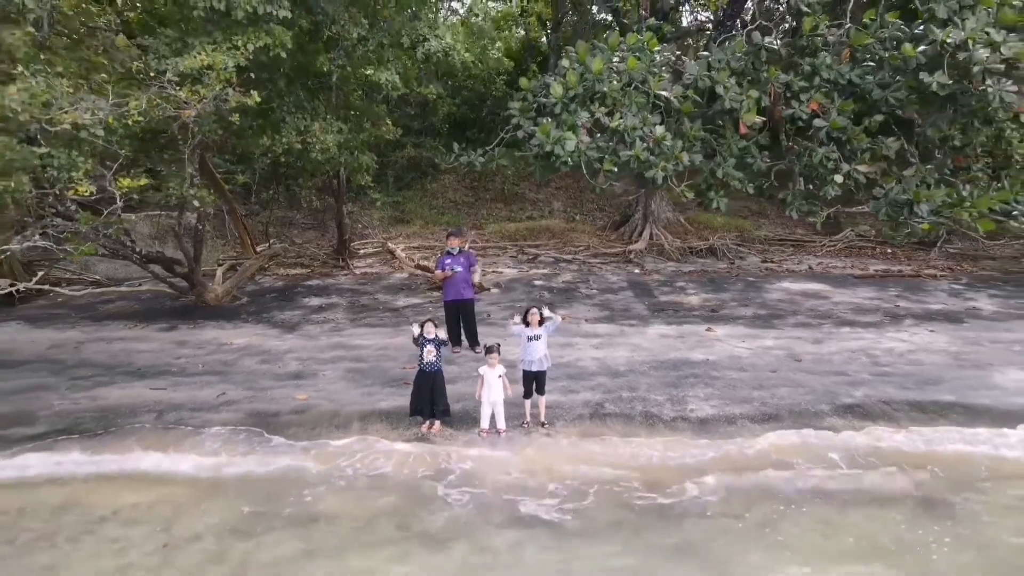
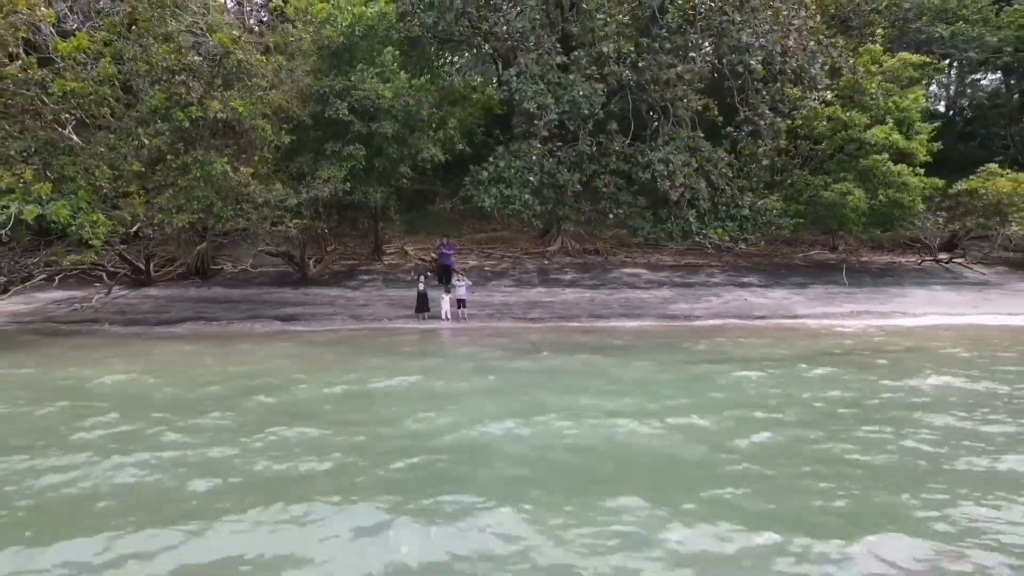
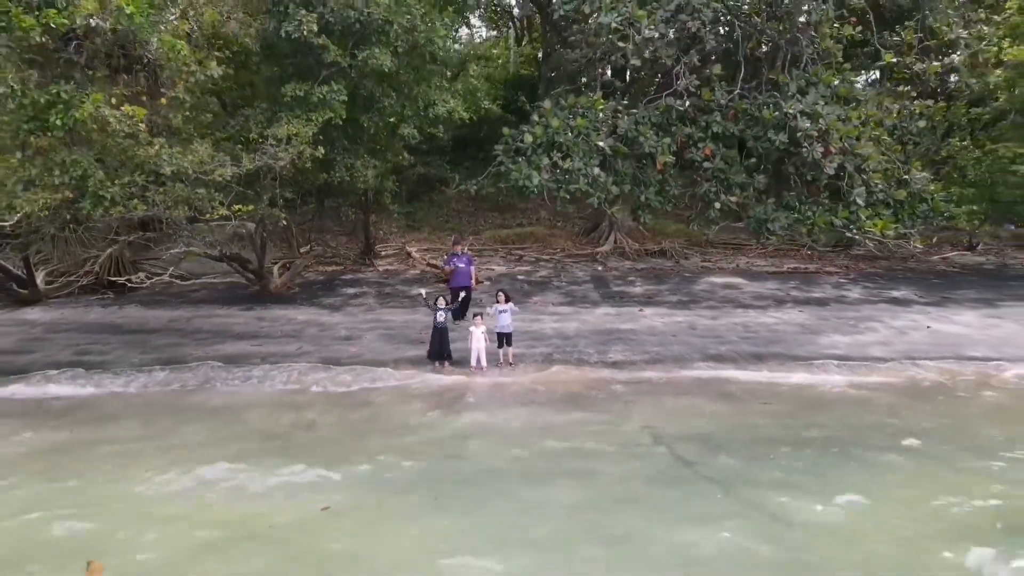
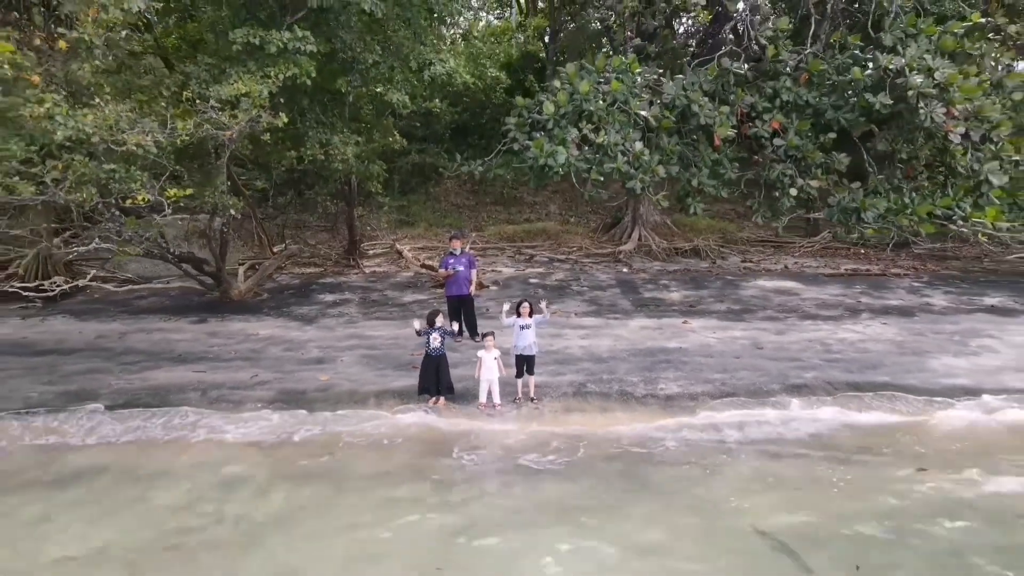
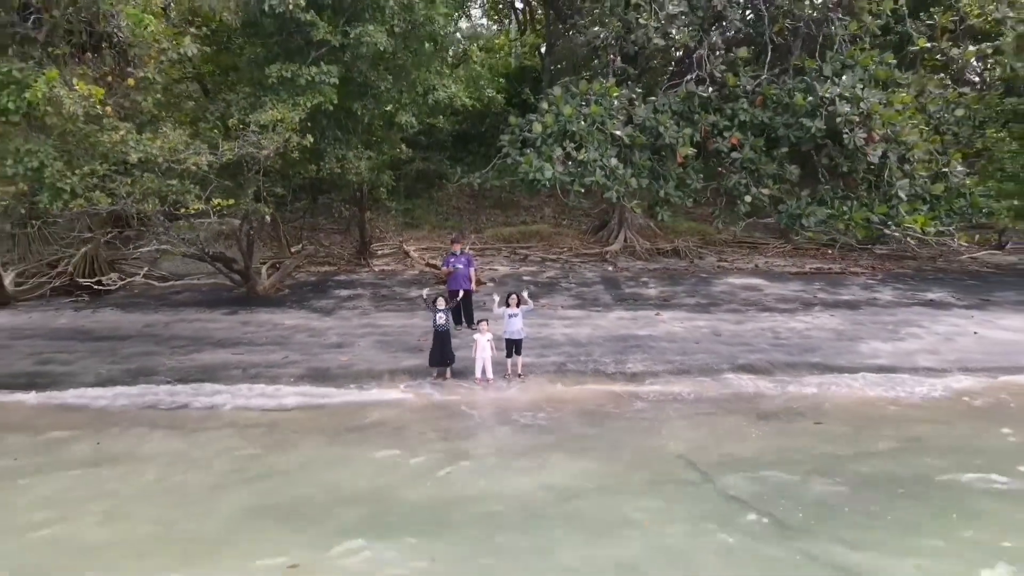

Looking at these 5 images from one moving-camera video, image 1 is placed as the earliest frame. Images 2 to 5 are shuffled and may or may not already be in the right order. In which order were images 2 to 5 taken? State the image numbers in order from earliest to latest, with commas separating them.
4, 5, 3, 2
